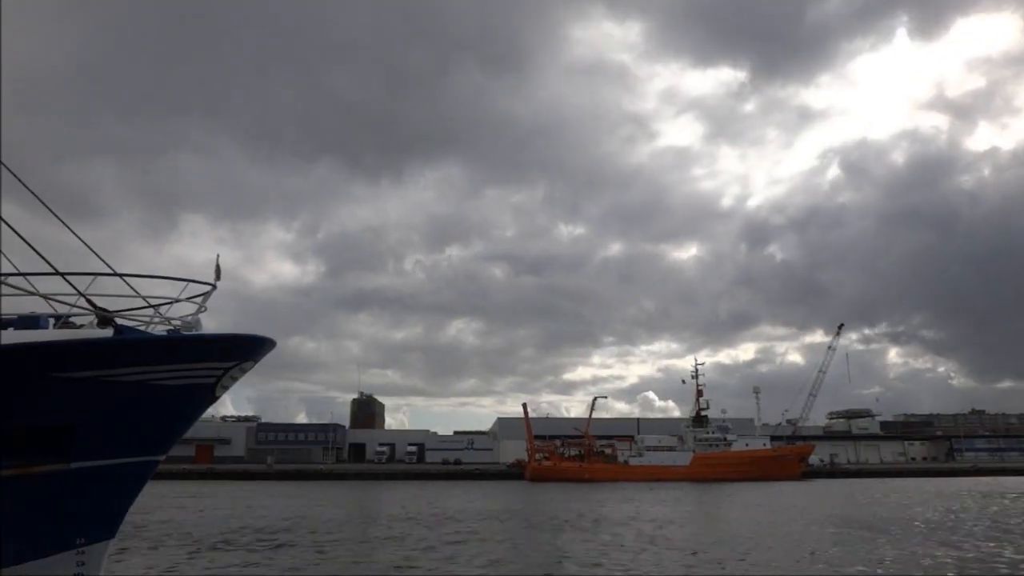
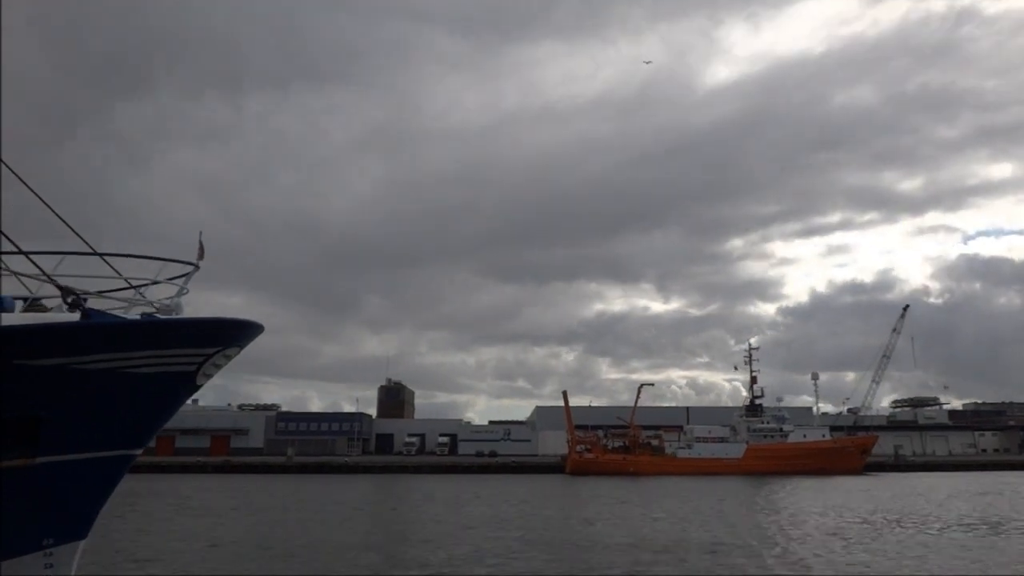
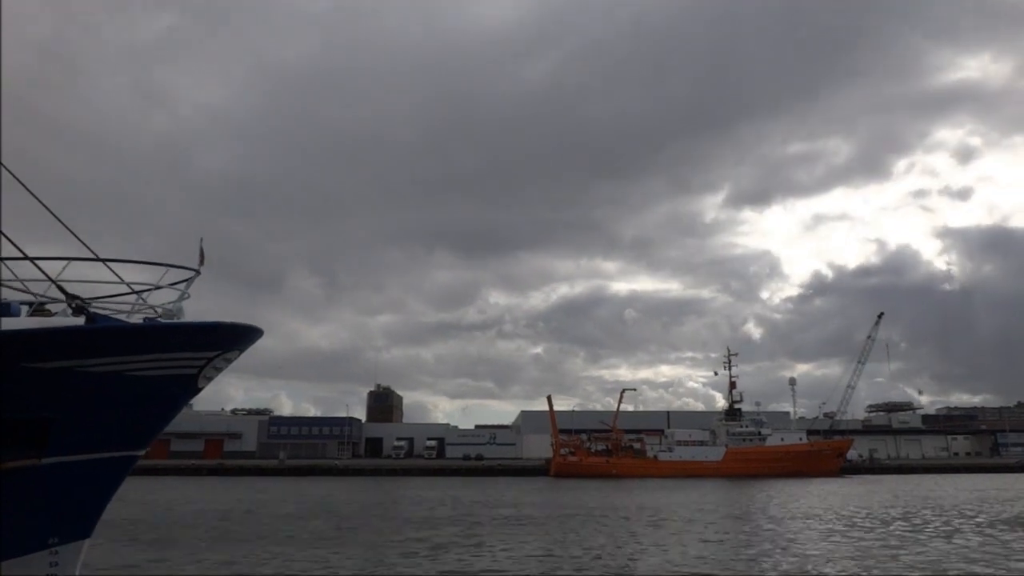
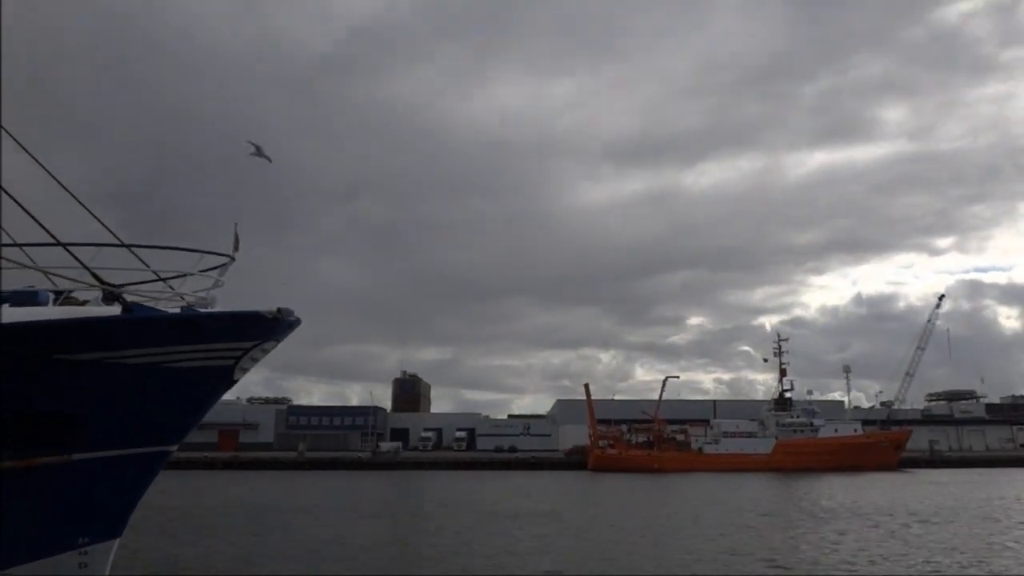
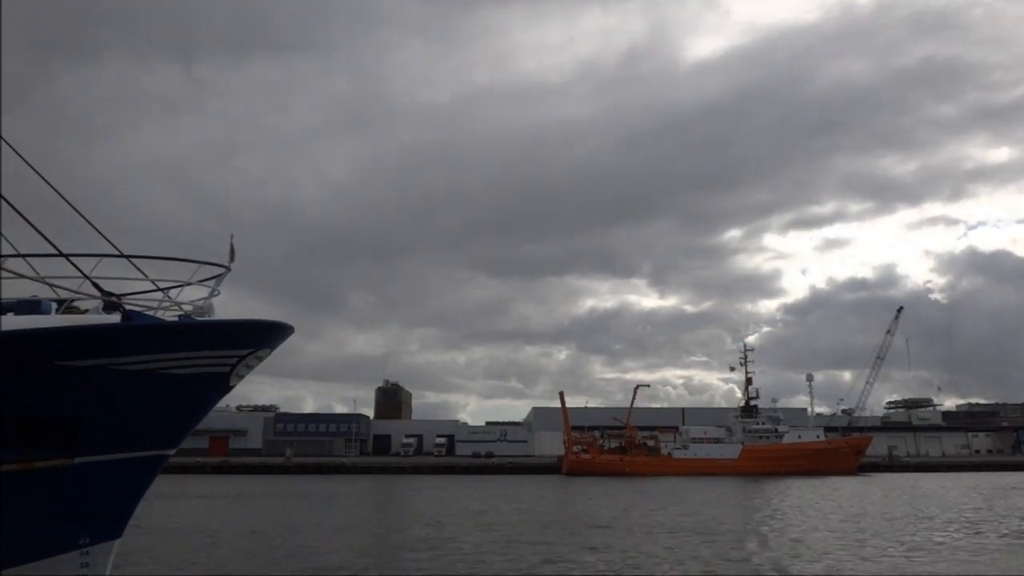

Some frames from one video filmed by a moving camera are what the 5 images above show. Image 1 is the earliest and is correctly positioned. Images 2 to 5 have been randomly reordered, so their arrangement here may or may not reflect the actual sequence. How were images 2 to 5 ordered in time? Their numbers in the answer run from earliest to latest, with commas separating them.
3, 5, 2, 4
